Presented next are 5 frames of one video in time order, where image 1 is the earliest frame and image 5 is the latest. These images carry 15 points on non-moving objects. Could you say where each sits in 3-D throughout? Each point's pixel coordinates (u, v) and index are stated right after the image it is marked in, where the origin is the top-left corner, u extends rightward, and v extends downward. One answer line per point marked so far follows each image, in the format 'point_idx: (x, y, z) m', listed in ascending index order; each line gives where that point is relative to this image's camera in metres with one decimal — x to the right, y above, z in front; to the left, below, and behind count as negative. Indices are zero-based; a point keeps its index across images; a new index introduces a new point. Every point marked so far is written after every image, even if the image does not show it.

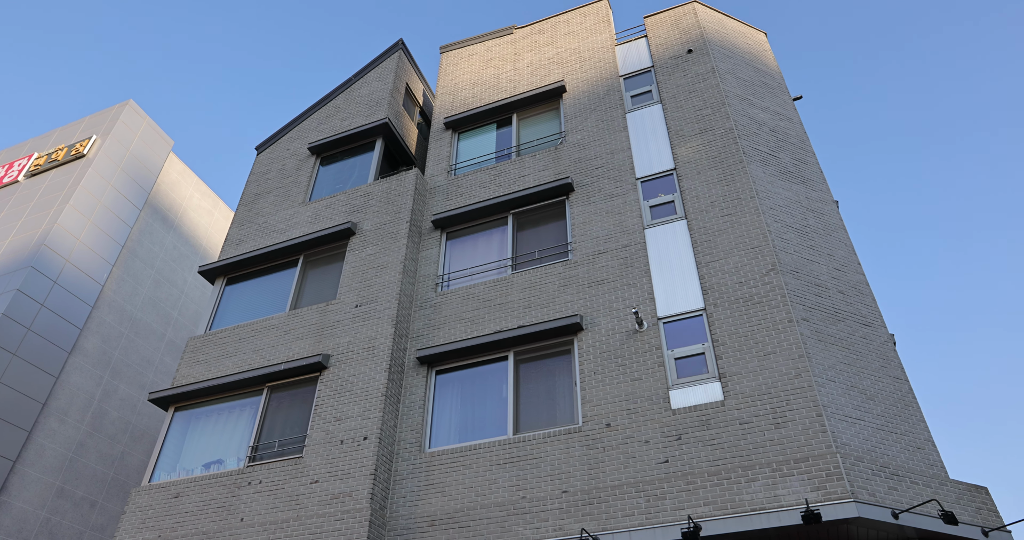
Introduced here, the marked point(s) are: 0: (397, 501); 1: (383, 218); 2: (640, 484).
0: (-1.6, -3.3, +10.4) m
1: (-2.5, +1.0, +13.9) m
2: (+1.7, -2.7, +9.2) m
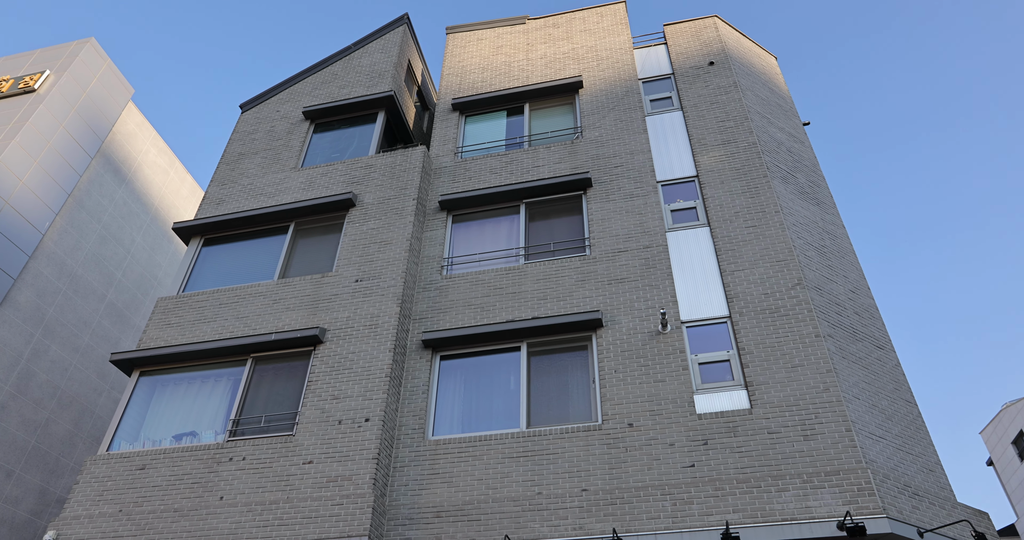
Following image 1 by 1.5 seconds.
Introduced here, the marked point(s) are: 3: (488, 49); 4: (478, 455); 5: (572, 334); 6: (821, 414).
0: (-1.5, -3.0, +9.8) m
1: (-2.3, +1.4, +13.2) m
2: (+1.9, -2.7, +9.0) m
3: (-0.5, +4.9, +16.2) m
4: (-0.5, -2.5, +9.9) m
5: (+0.9, -1.0, +10.9) m
6: (+4.0, -1.8, +9.2) m
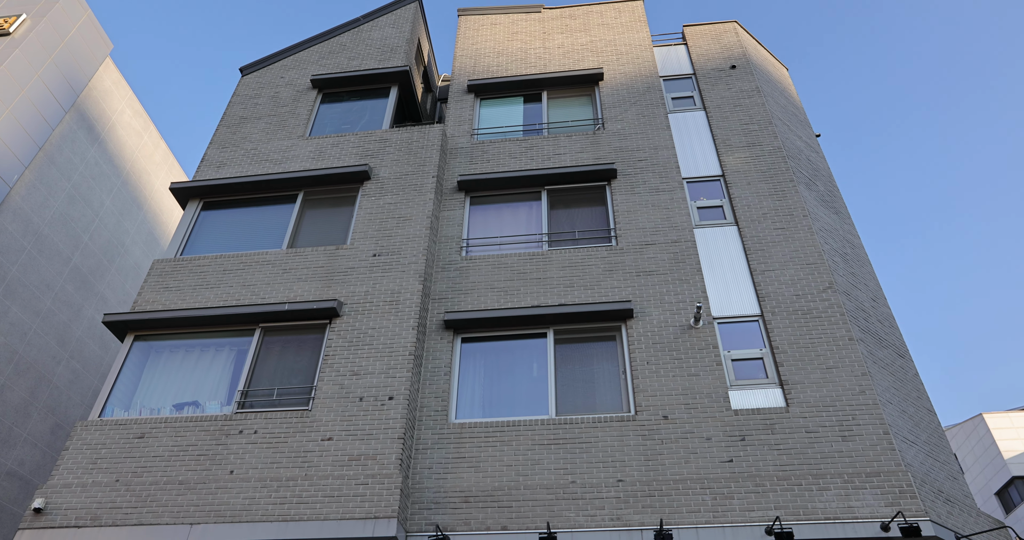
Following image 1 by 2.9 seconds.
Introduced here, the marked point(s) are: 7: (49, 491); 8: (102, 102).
0: (-1.2, -2.6, +9.4) m
1: (-1.9, +1.8, +12.8) m
2: (+2.4, -2.6, +8.9) m
3: (-0.2, +5.2, +15.9) m
4: (-0.1, -2.3, +9.6) m
5: (+1.3, -0.8, +10.7) m
6: (+4.4, -1.8, +9.3) m
7: (-6.0, -2.9, +9.4) m
8: (-11.2, +4.6, +19.8) m
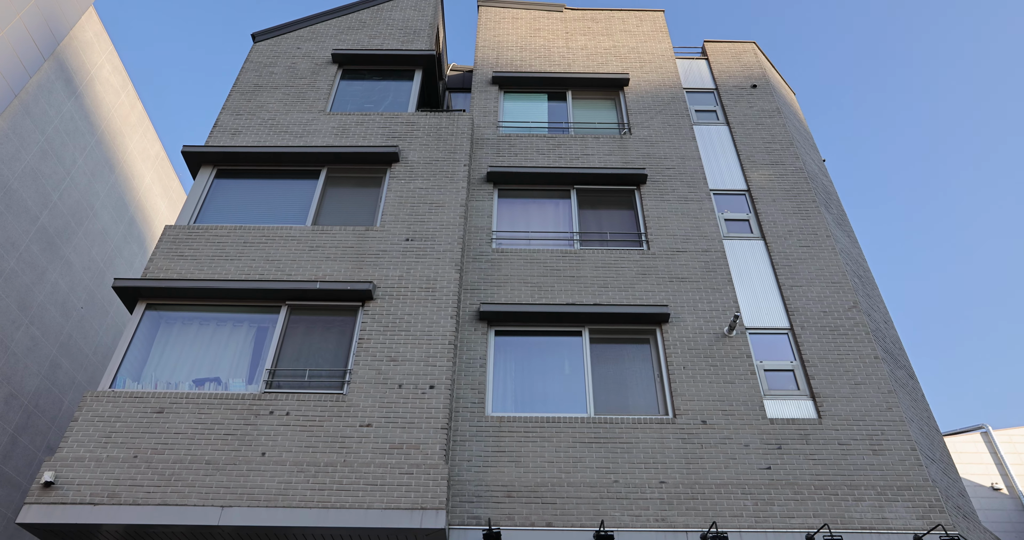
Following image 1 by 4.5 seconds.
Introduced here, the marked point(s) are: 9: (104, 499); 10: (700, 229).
0: (-0.6, -2.5, +9.2) m
1: (-1.4, +2.0, +12.5) m
2: (+2.9, -2.7, +9.0) m
3: (+0.3, +5.2, +15.8) m
4: (+0.5, -2.2, +9.5) m
5: (+1.8, -0.8, +10.8) m
6: (+5.0, -2.1, +9.6) m
7: (-5.5, -2.3, +8.7) m
8: (-11.1, +5.6, +18.6) m
9: (-4.8, -2.7, +8.4) m
10: (+3.1, +0.7, +12.0) m
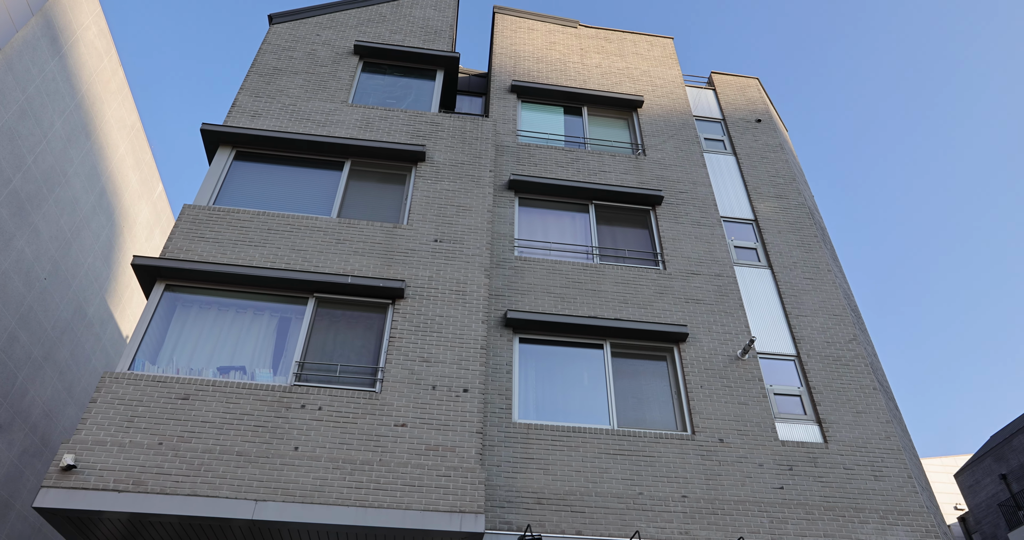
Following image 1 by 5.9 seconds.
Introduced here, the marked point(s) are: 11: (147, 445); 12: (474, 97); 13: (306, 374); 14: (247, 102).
0: (-0.3, -2.6, +9.3) m
1: (-0.9, +2.0, +12.5) m
2: (+3.3, -3.1, +9.5) m
3: (+0.6, +5.1, +16.0) m
4: (+0.8, -2.4, +9.7) m
5: (+2.2, -1.1, +11.1) m
6: (+5.3, -2.7, +10.3) m
7: (-5.0, -2.0, +8.4) m
8: (-10.9, +6.3, +17.7) m
9: (-4.3, -2.4, +8.1) m
10: (+3.4, +0.3, +12.4) m
11: (-4.3, -2.0, +8.5) m
12: (-0.9, +4.1, +16.9) m
13: (-2.7, -1.4, +9.6) m
14: (-4.7, +3.0, +12.8) m
